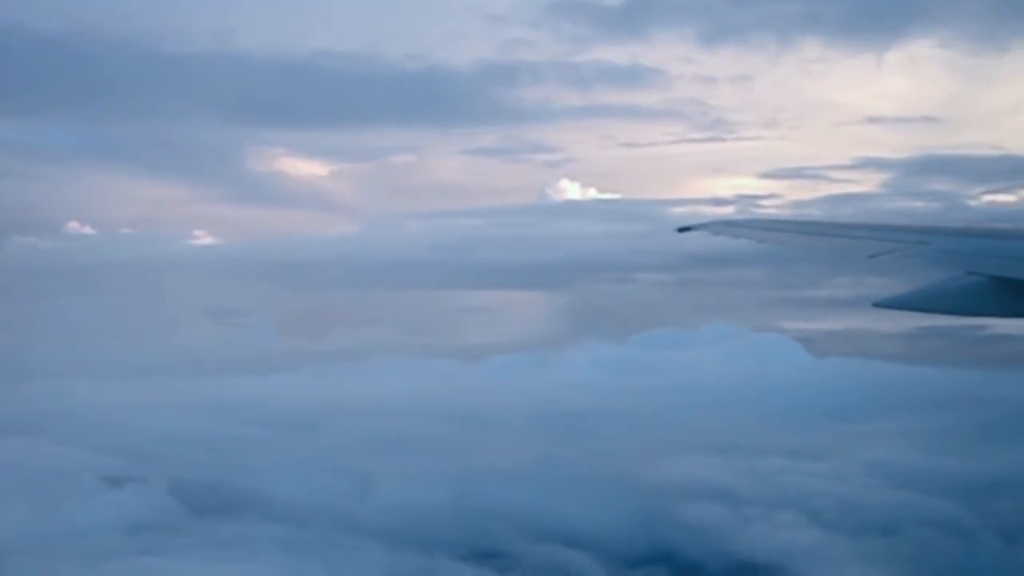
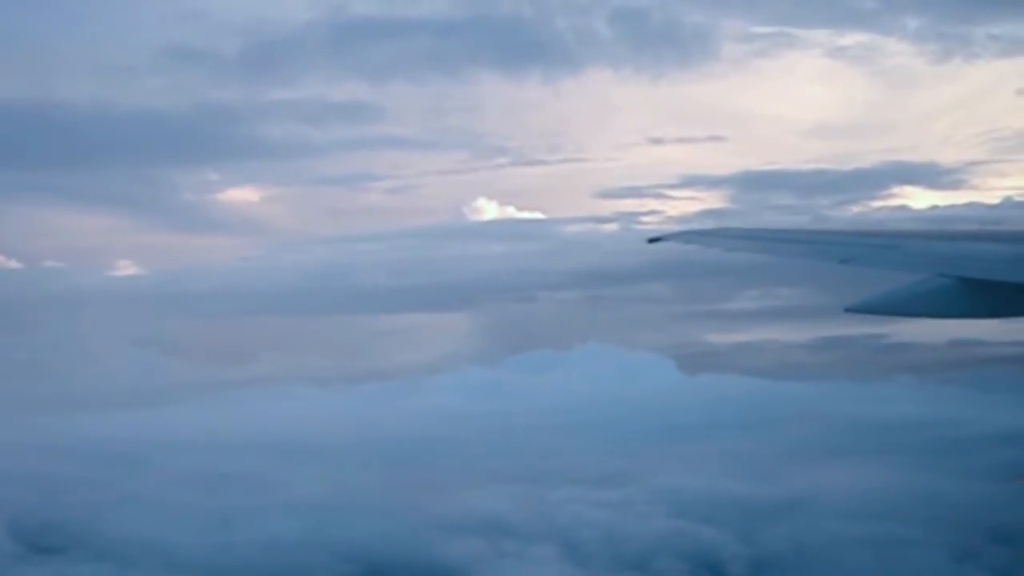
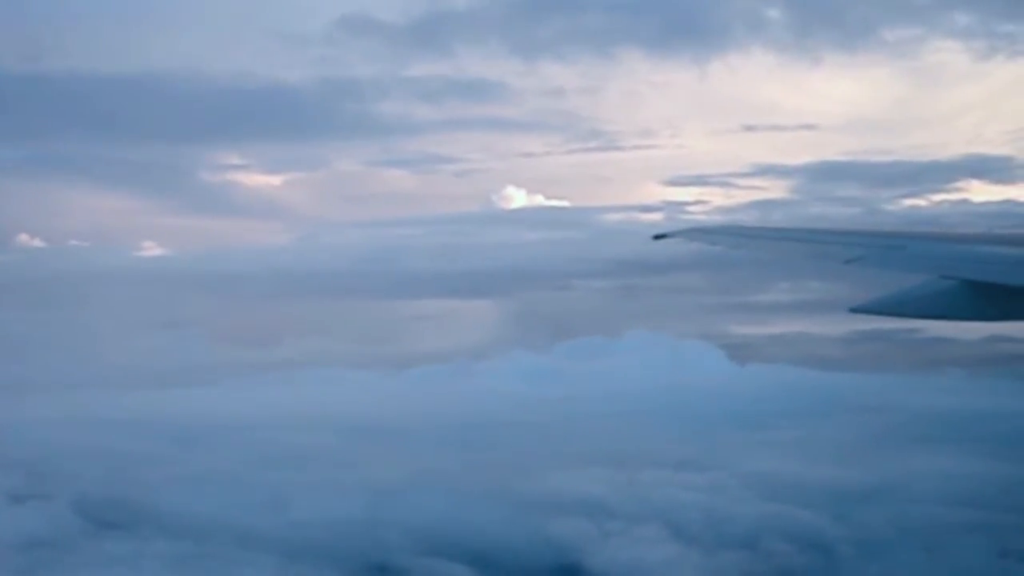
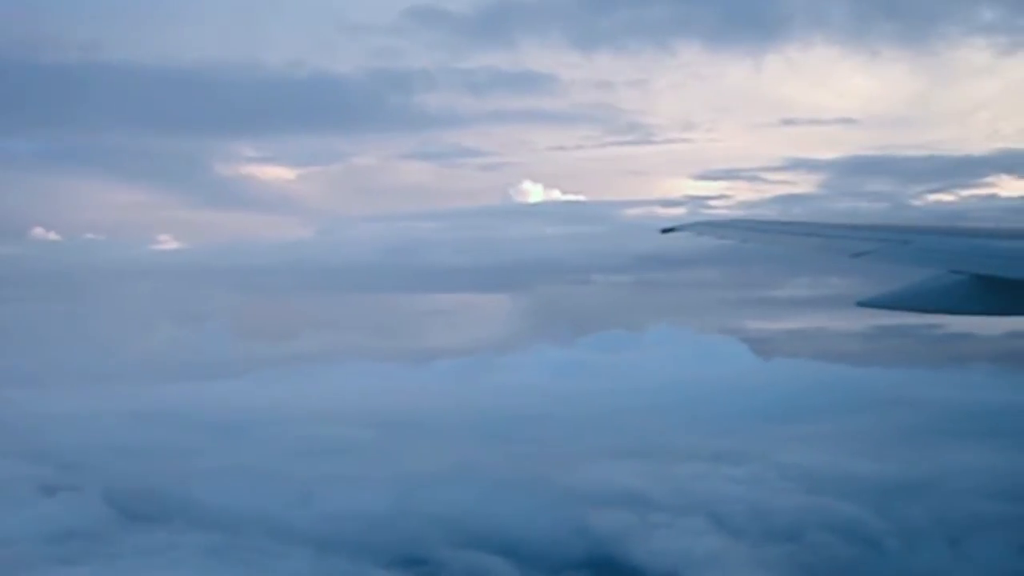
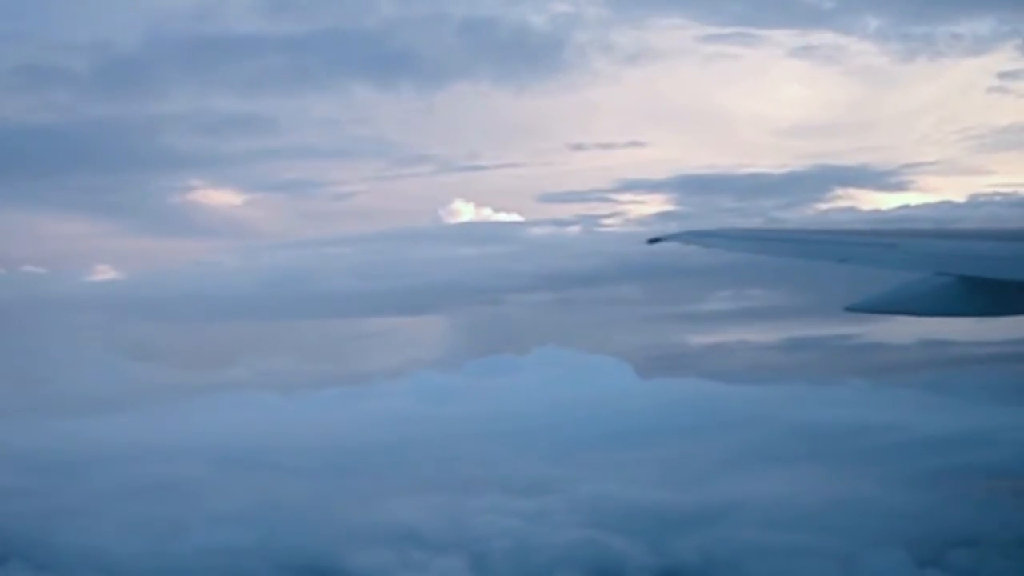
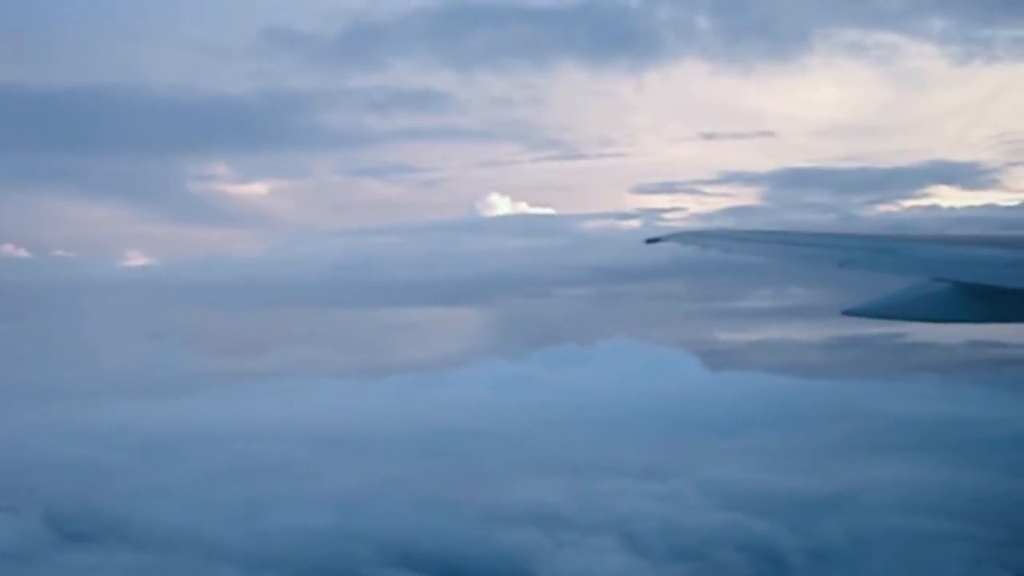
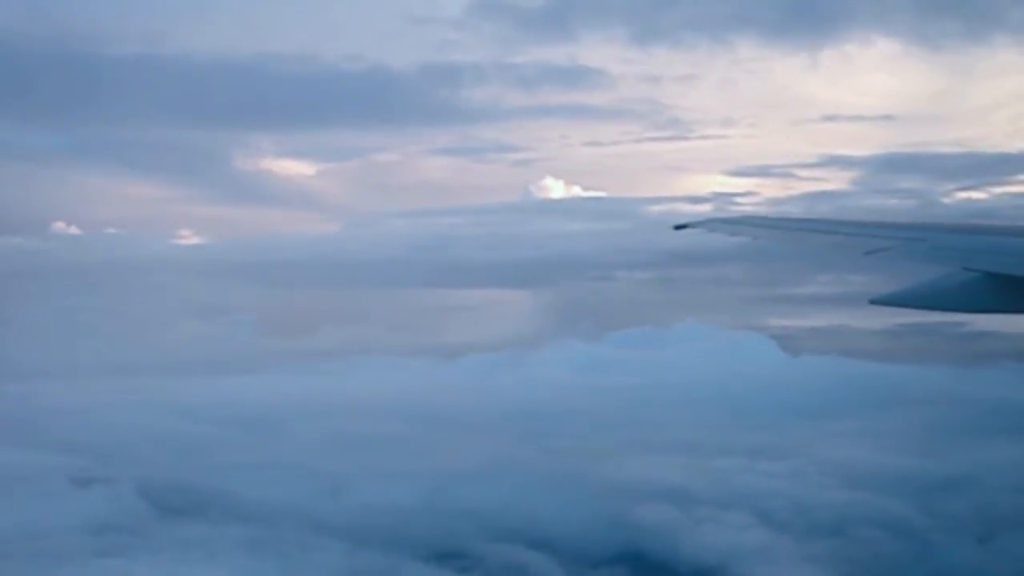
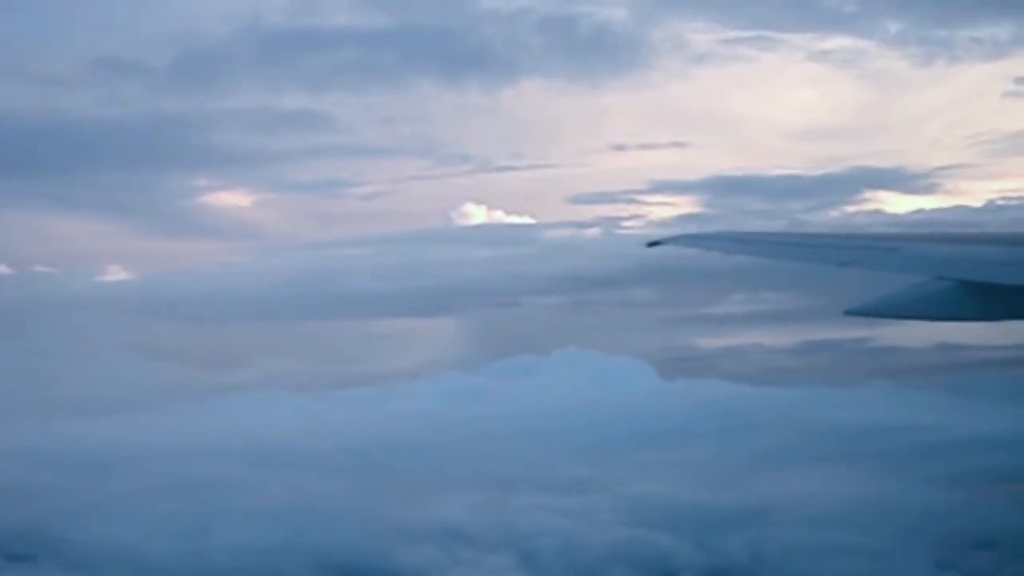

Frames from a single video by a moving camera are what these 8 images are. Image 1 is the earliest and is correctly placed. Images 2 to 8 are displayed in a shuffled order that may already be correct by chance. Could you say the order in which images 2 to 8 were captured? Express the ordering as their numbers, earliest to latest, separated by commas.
7, 4, 3, 6, 2, 8, 5
